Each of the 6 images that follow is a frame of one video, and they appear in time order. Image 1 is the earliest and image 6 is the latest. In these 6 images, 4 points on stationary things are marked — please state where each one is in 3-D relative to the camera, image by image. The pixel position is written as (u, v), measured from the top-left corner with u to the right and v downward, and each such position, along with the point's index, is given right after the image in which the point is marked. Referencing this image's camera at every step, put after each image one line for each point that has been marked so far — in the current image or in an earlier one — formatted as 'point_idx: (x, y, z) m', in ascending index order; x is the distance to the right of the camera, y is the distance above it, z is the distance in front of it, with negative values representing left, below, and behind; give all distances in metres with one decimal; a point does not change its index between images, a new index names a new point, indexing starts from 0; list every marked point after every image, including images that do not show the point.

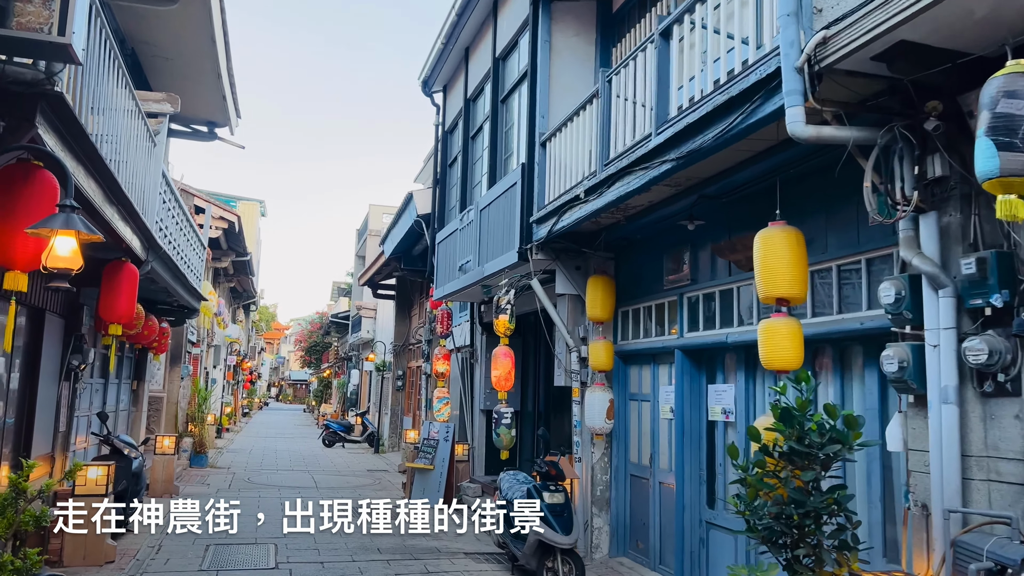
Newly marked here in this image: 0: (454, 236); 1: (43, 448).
0: (-0.9, +0.8, +11.8) m
1: (-4.1, -1.4, +6.9) m
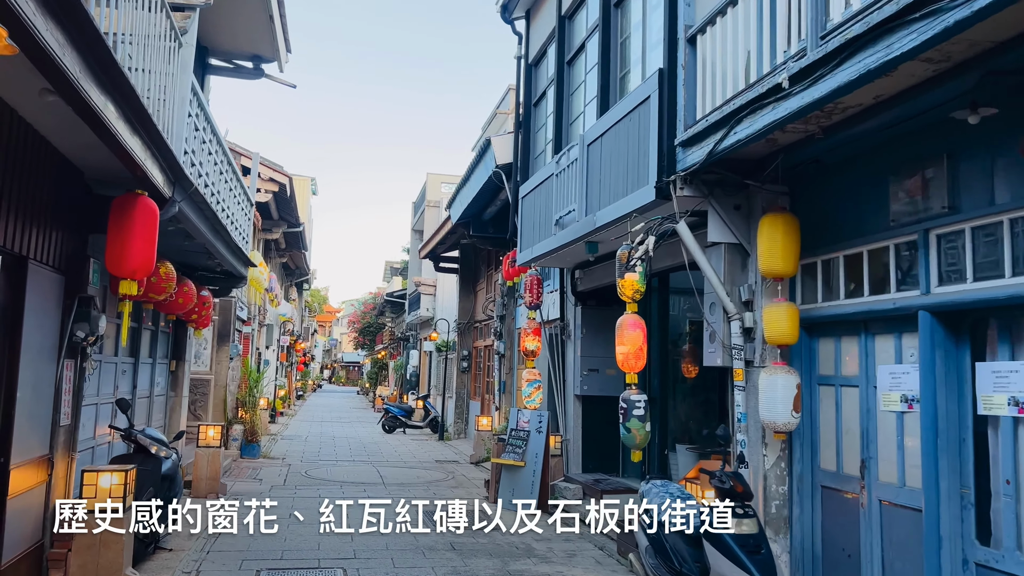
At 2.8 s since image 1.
0: (+0.4, +1.3, +9.8) m
1: (-3.1, -1.0, +5.1) m
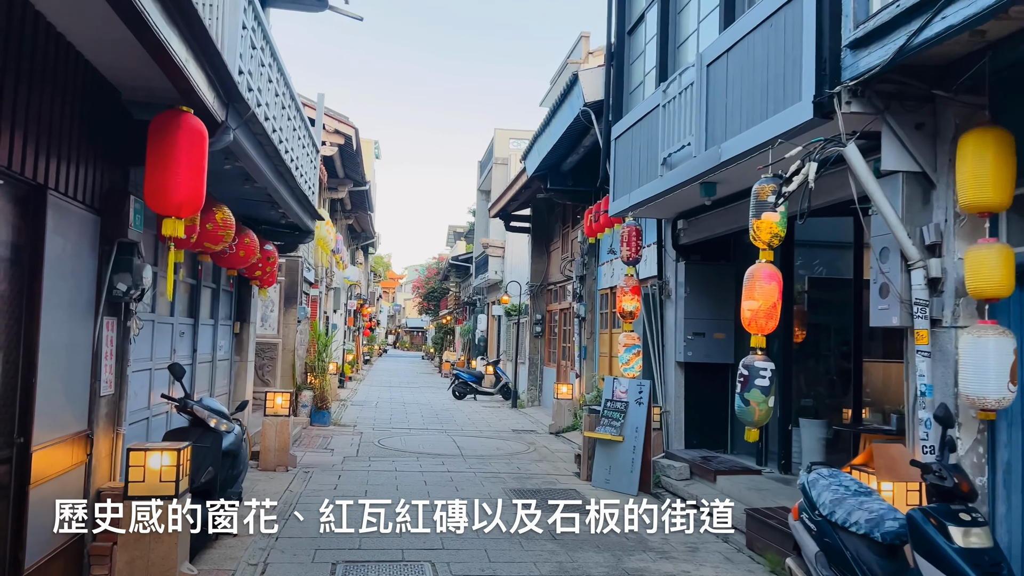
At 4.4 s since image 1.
0: (+1.4, +1.8, +8.5) m
1: (-2.4, -0.7, +4.3) m
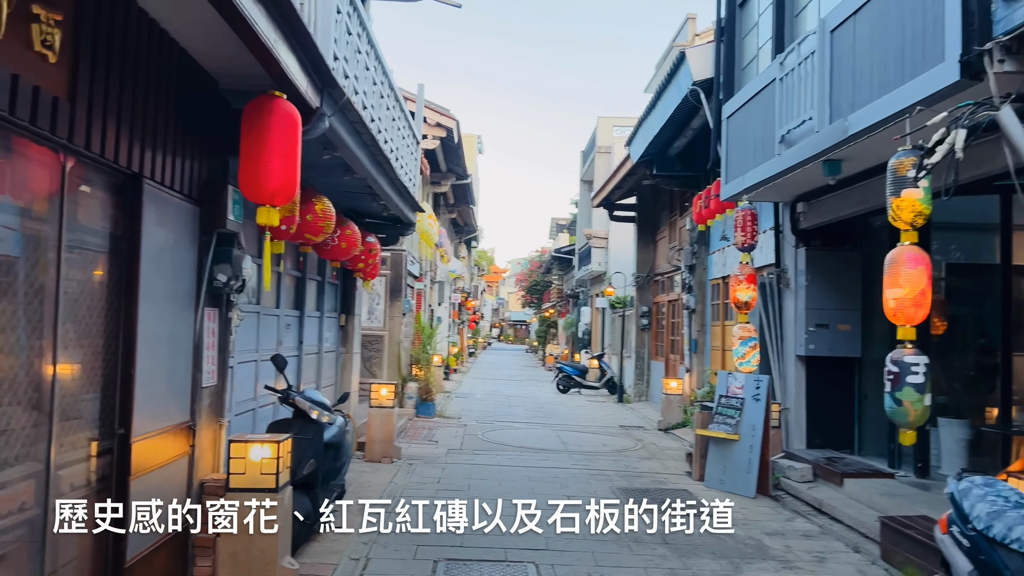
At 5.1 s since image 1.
0: (+2.5, +1.9, +7.9) m
1: (-1.8, -0.7, +4.2) m
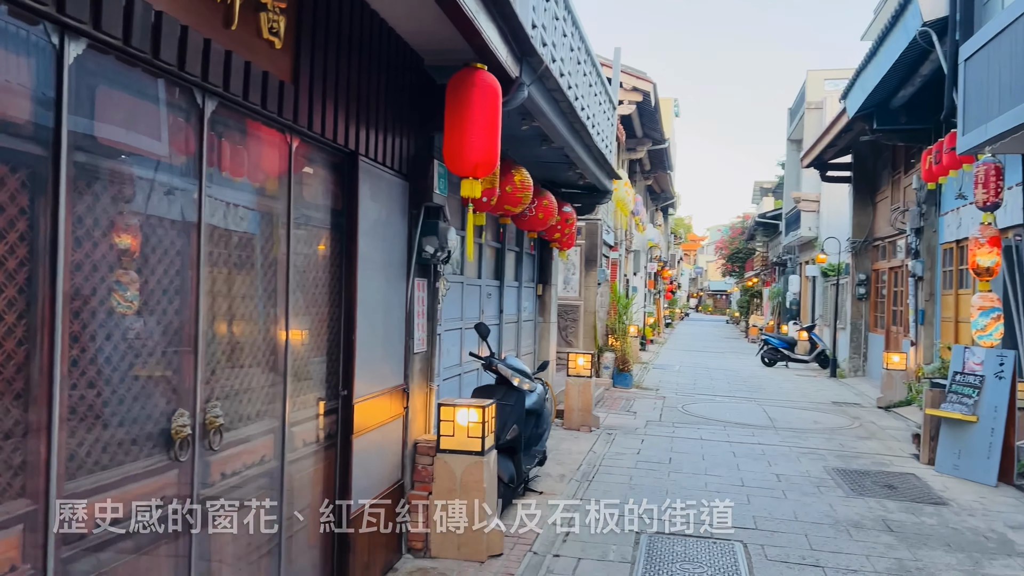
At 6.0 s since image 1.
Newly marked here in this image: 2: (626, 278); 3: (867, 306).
0: (+4.4, +2.2, +6.9) m
1: (-0.7, -0.5, +4.5) m
2: (+2.8, +0.2, +19.4) m
3: (+7.6, -0.4, +16.8) m
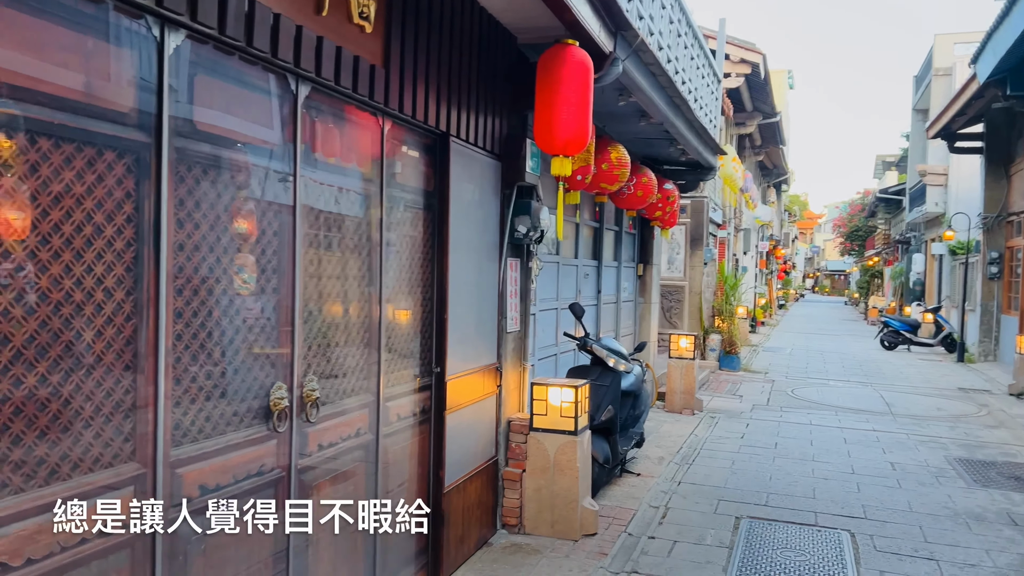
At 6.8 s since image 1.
0: (+5.2, +2.4, +6.2) m
1: (-0.2, -0.4, +4.6) m
2: (+5.3, +0.7, +18.8) m
3: (+9.7, +0.1, +15.6) m
